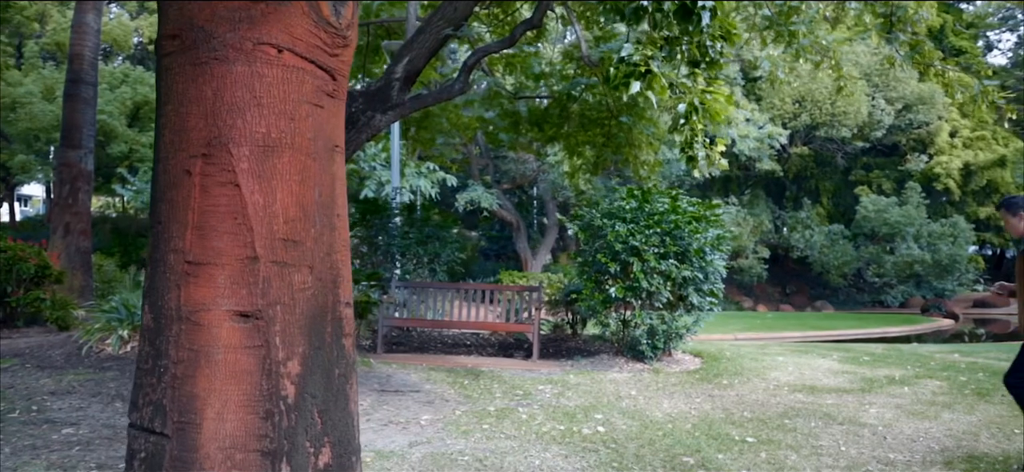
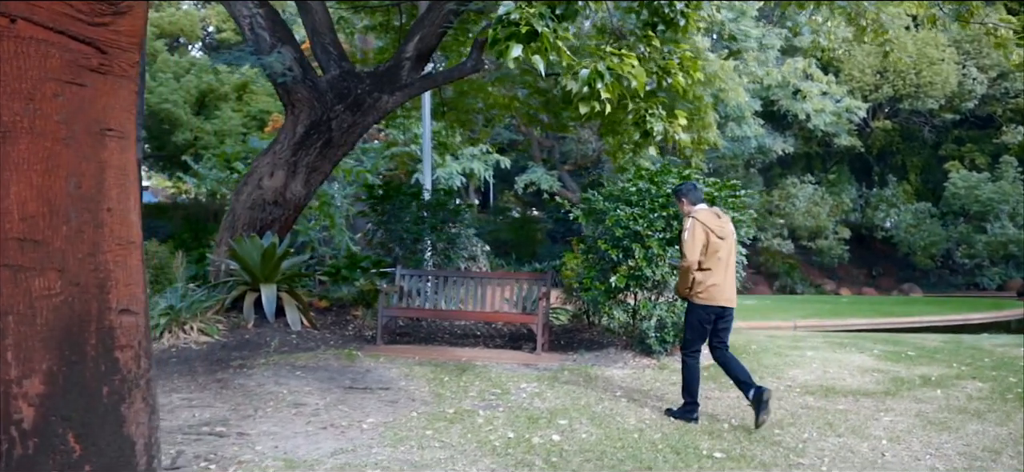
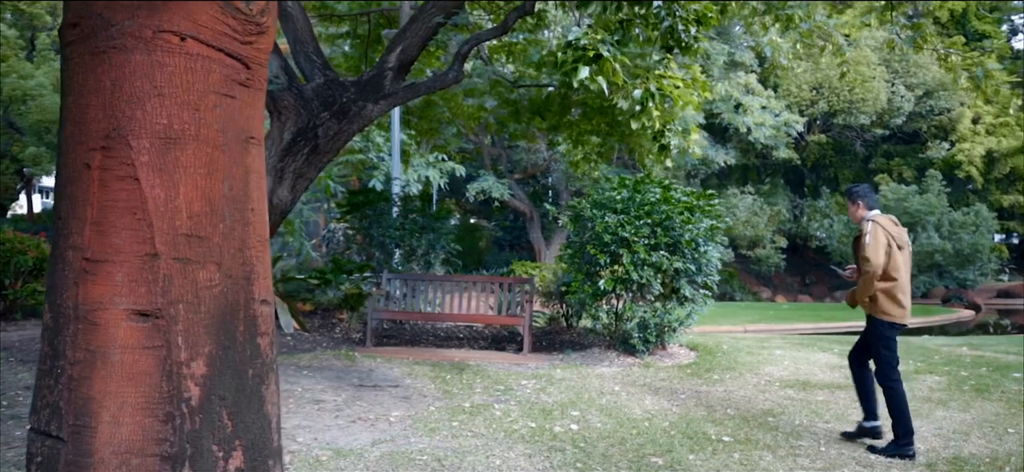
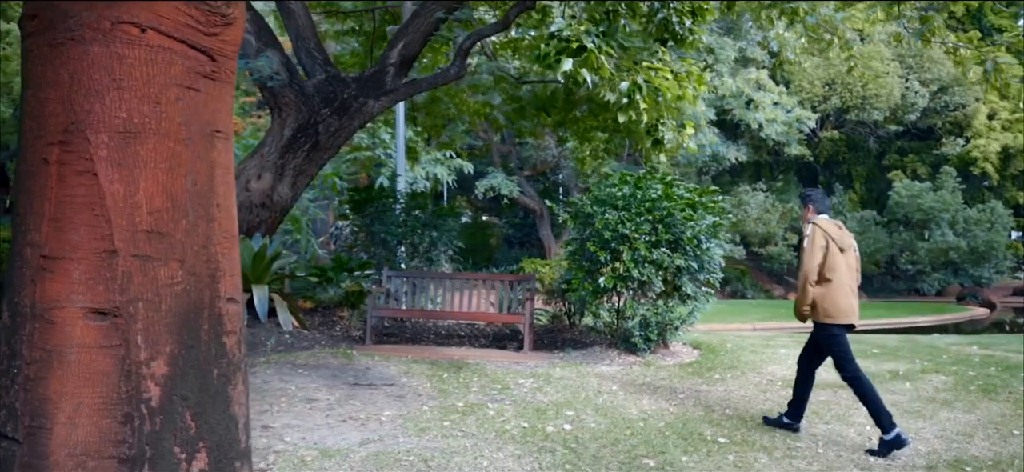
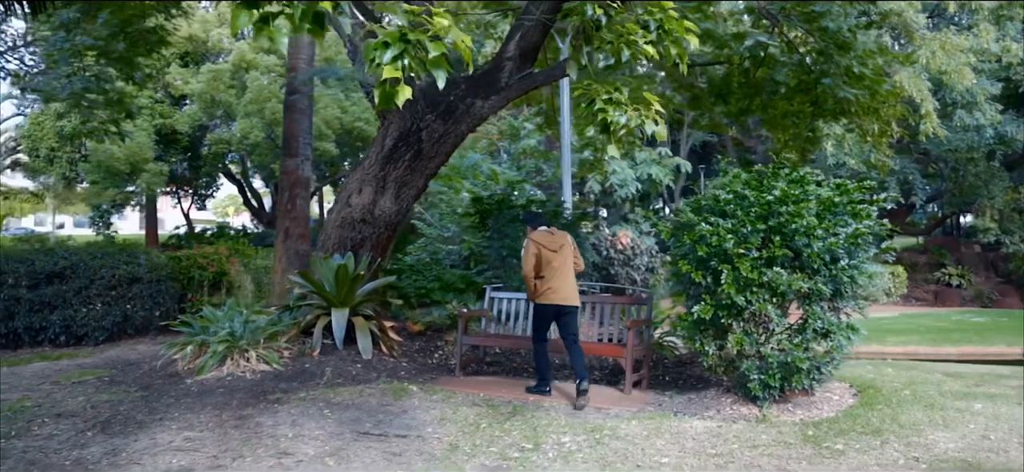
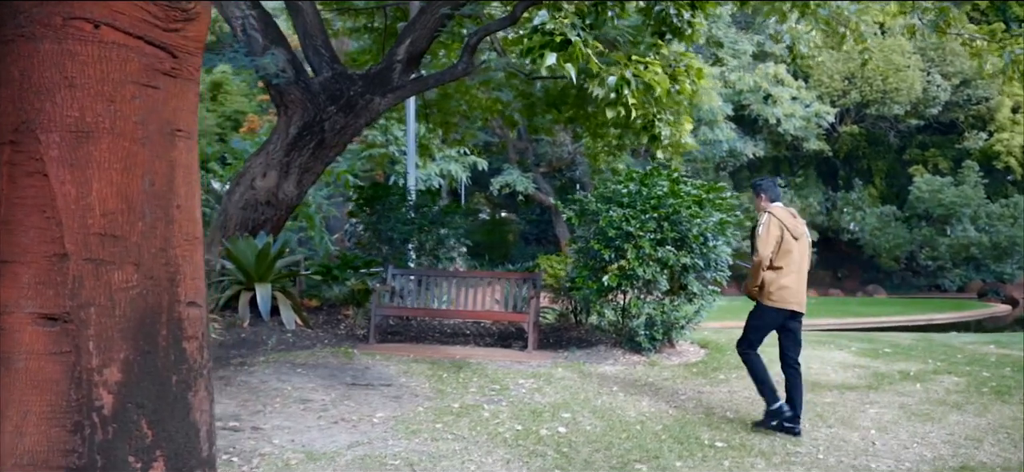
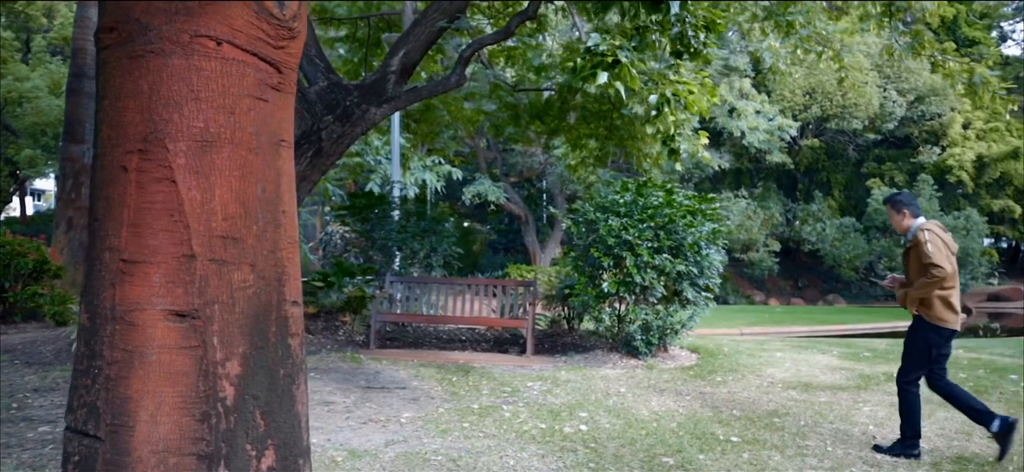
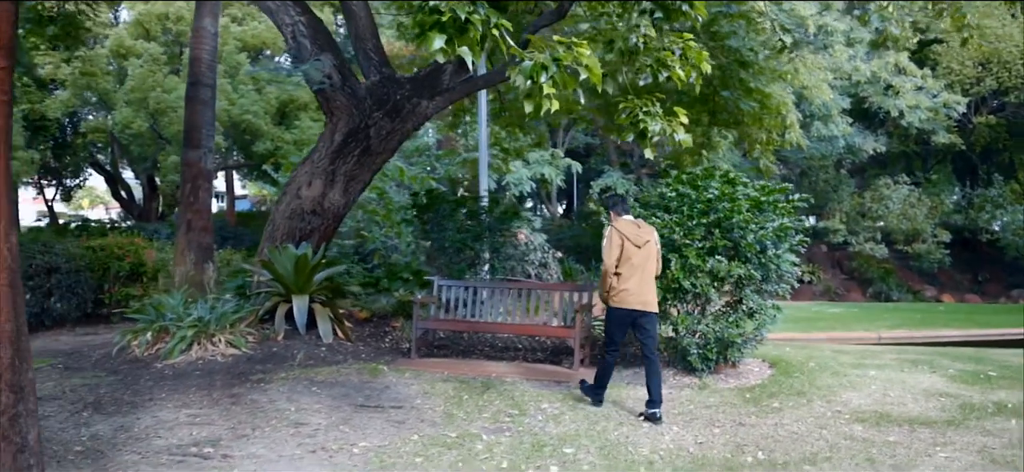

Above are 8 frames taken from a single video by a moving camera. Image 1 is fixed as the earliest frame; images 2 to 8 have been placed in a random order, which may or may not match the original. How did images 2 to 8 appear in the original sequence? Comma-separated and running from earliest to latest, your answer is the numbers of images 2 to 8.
7, 3, 4, 6, 2, 8, 5
